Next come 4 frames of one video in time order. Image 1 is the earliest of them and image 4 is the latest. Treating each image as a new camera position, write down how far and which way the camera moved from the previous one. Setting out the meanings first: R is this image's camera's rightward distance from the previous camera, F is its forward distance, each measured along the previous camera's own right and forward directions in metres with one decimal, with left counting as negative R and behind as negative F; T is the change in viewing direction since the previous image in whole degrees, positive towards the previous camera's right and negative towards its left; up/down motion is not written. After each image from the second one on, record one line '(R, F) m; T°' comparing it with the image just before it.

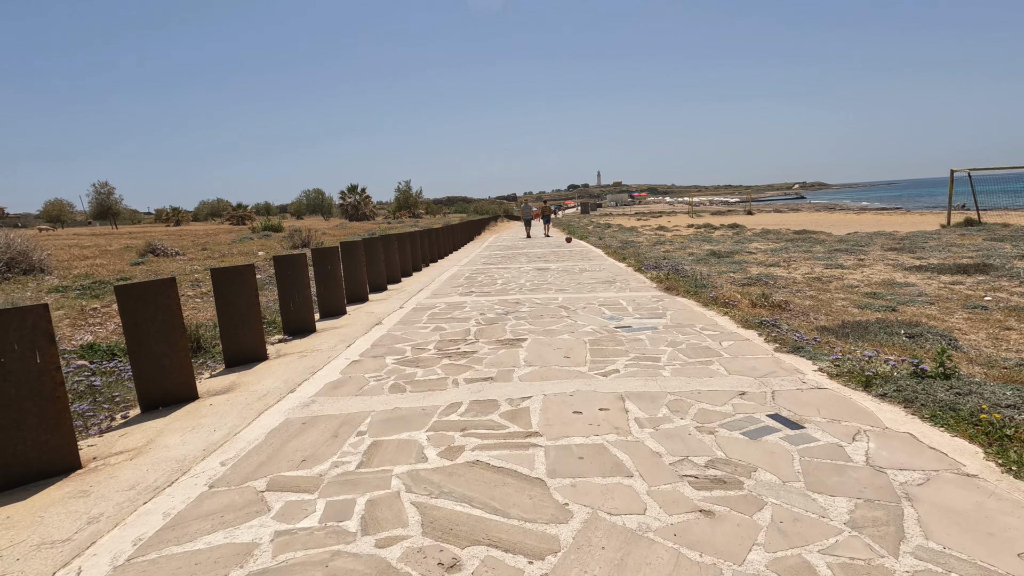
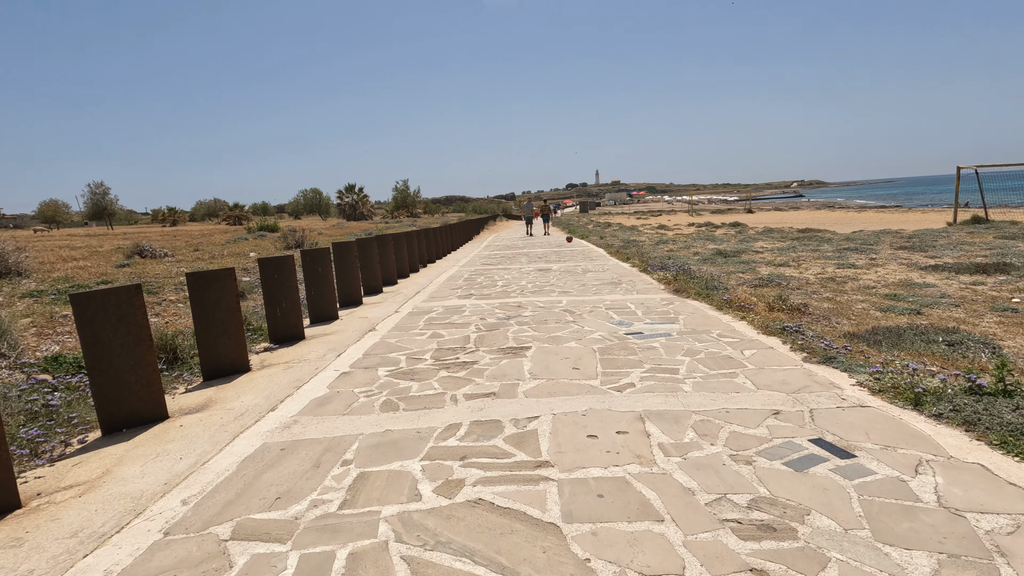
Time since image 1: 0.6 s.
(0.0, +0.4) m; 0°
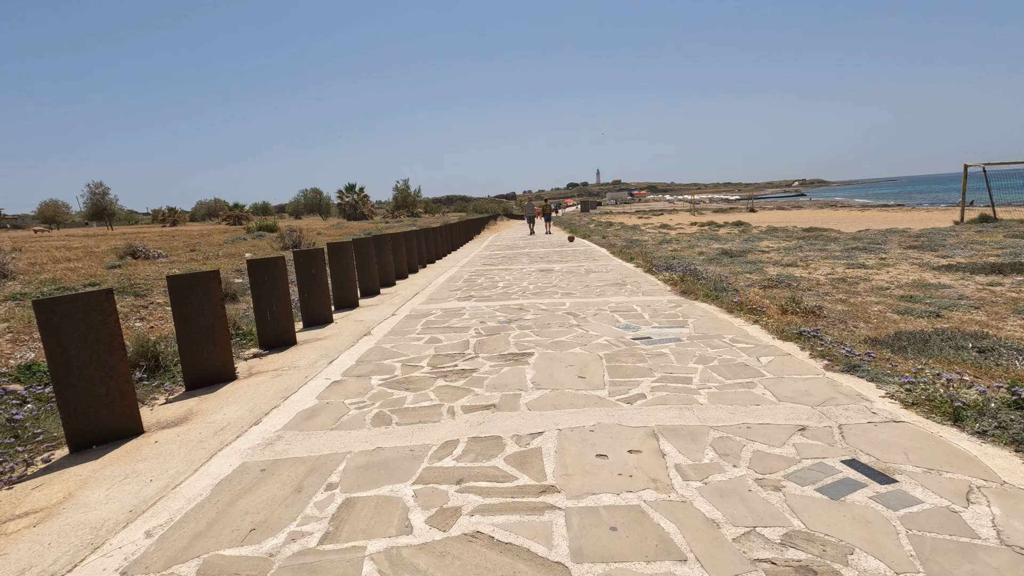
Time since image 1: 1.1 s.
(0.0, +0.3) m; 0°
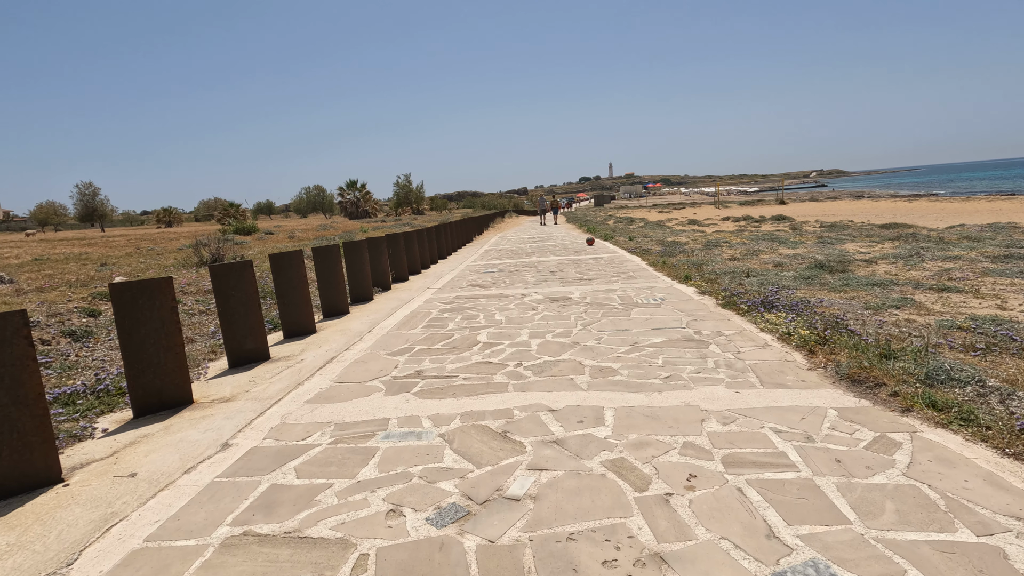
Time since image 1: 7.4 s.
(+0.3, +4.4) m; -1°
